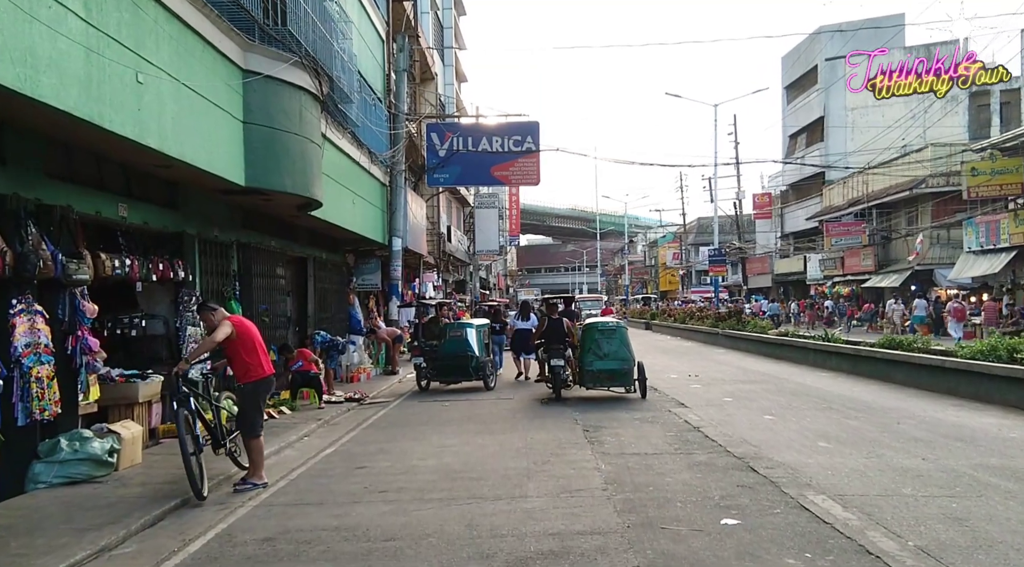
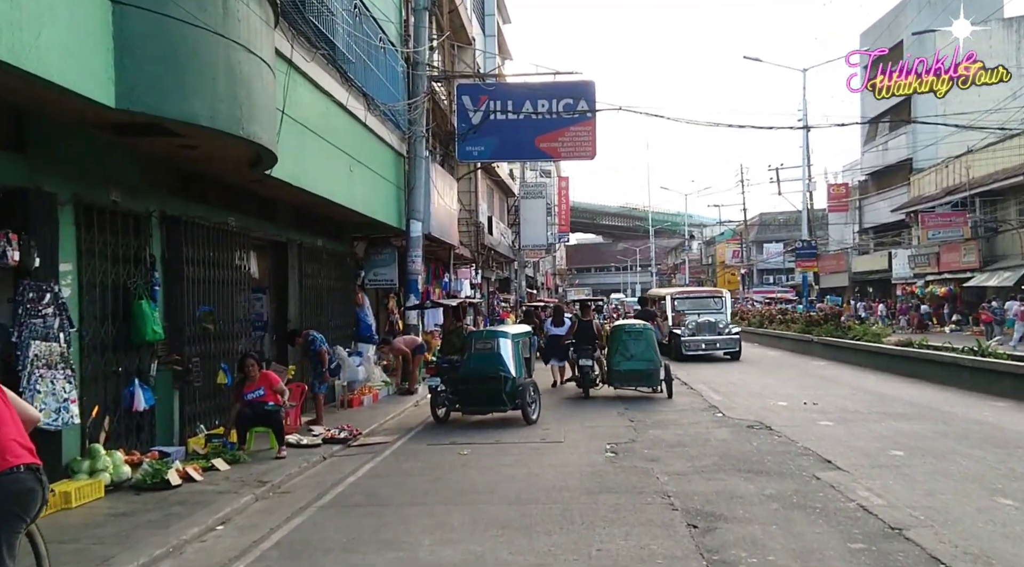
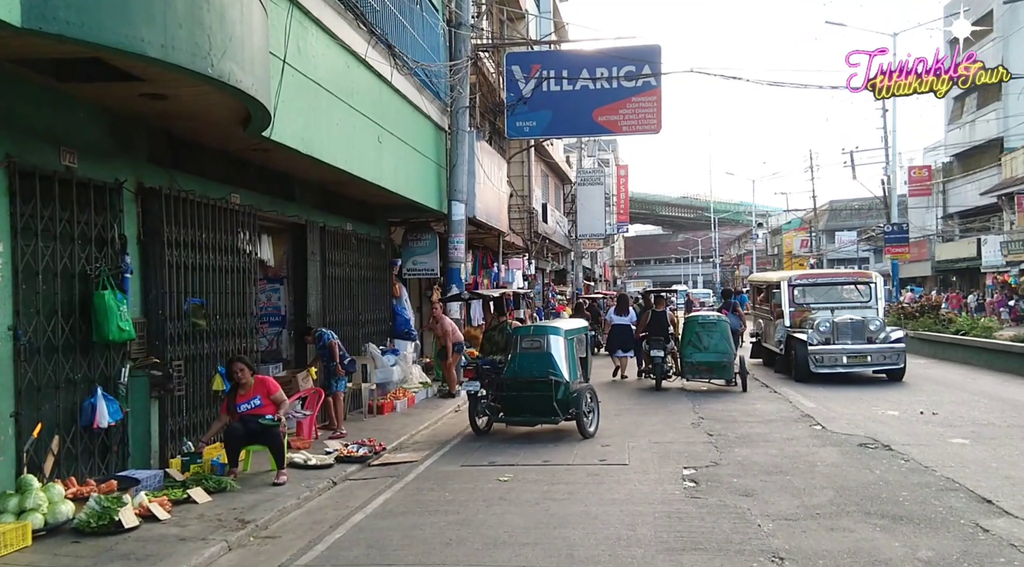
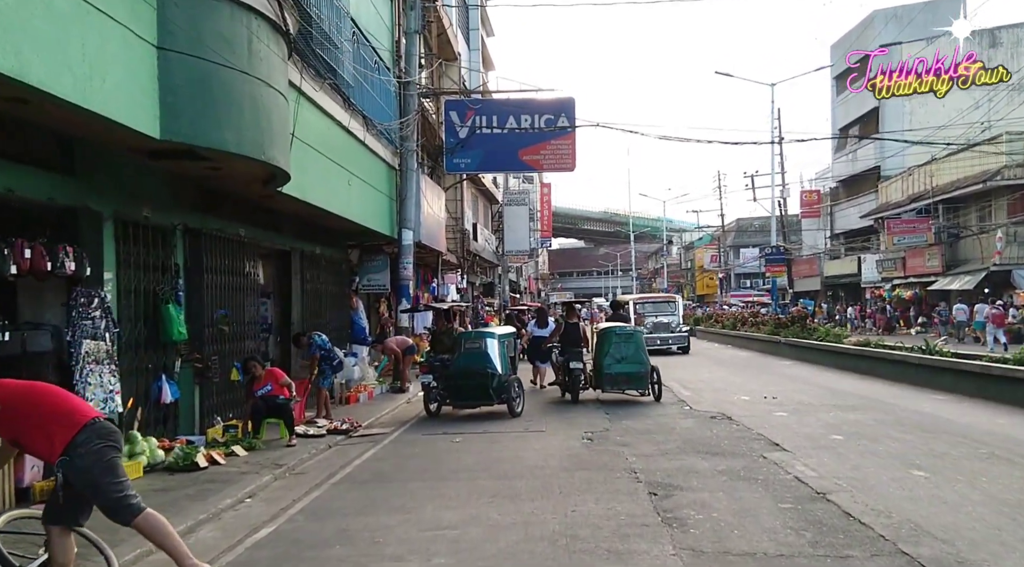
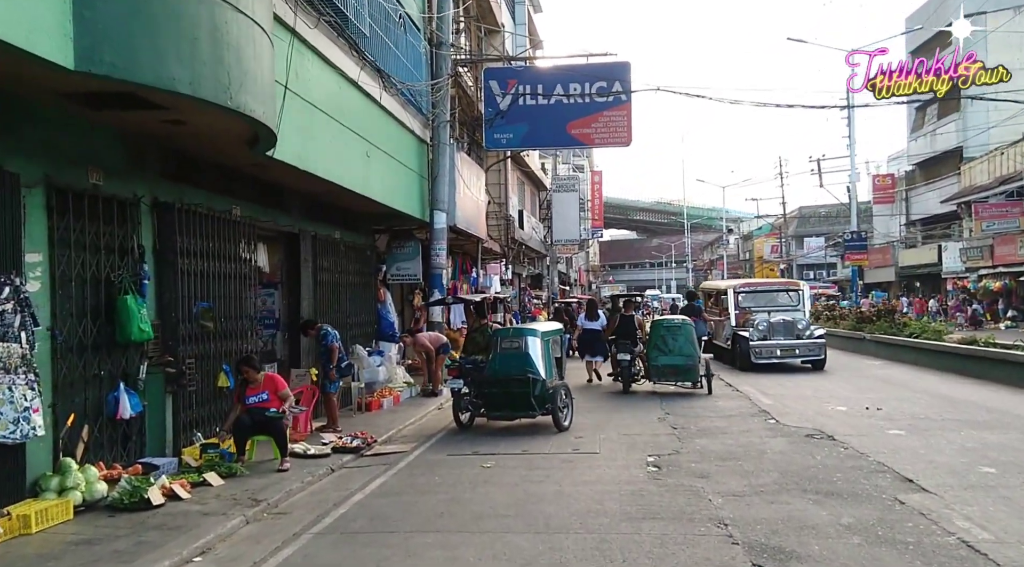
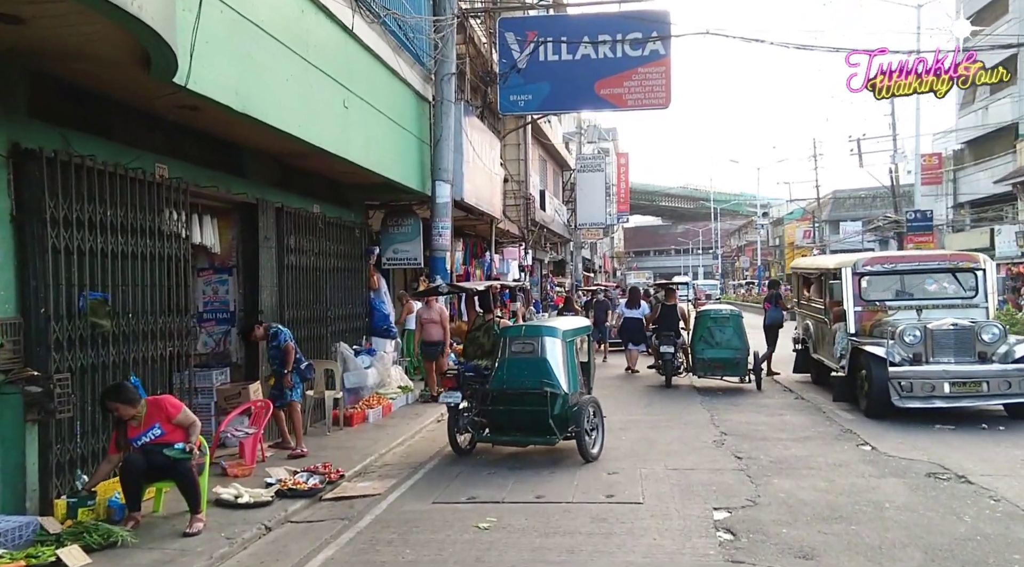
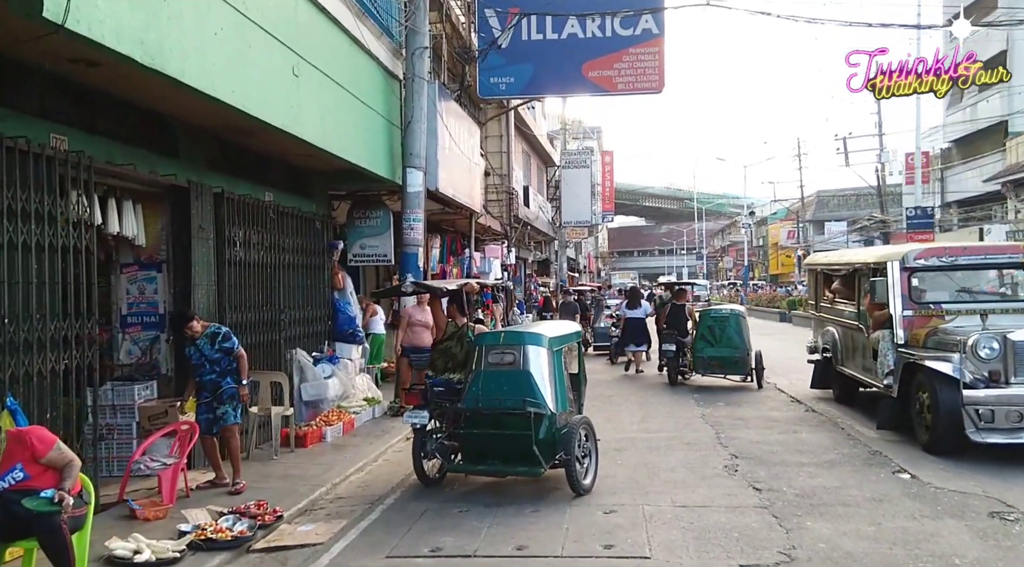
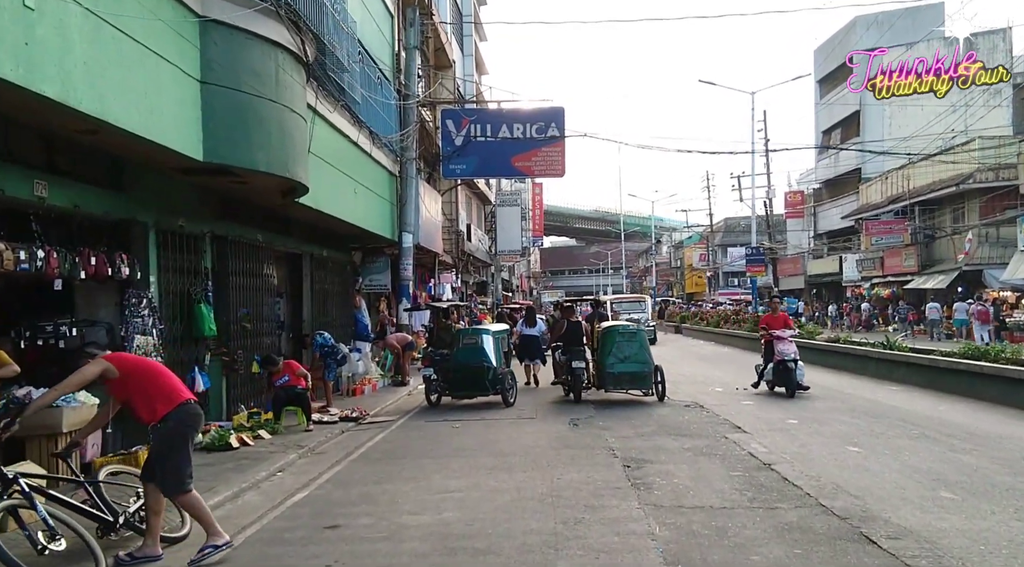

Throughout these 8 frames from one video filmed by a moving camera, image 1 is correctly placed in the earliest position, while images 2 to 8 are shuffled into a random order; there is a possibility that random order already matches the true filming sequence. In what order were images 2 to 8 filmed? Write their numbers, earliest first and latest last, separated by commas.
8, 4, 2, 5, 3, 6, 7
